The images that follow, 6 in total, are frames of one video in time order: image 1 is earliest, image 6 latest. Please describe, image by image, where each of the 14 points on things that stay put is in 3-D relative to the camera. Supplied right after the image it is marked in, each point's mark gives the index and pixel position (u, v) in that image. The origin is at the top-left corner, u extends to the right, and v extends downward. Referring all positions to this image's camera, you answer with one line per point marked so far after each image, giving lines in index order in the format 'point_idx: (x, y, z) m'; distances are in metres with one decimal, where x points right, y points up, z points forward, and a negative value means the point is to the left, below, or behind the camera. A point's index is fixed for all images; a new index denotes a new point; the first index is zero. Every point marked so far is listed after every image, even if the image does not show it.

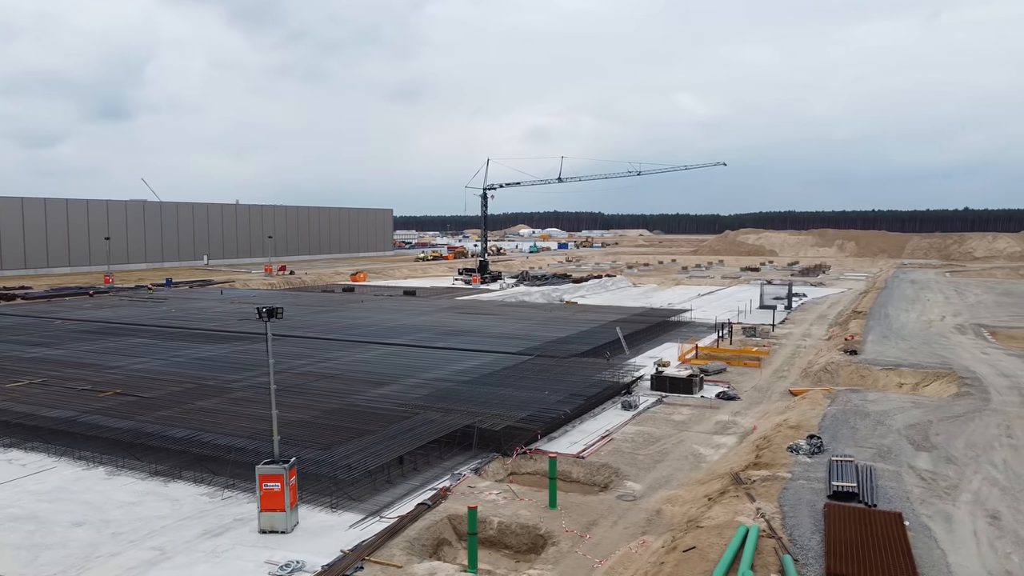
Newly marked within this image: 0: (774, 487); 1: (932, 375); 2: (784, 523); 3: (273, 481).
0: (+3.6, -2.7, +9.4) m
1: (+11.3, -2.3, +18.3) m
2: (+3.2, -2.8, +8.0) m
3: (-3.1, -2.5, +8.8) m
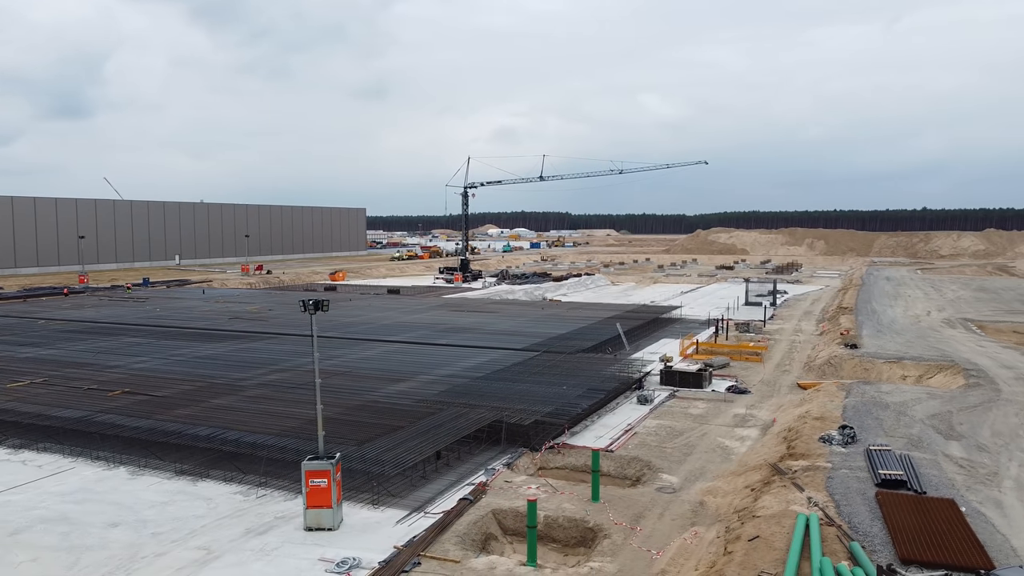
0: (+4.3, -2.6, +9.5) m
1: (+11.6, -2.2, +18.6) m
2: (+3.9, -2.7, +8.1) m
3: (-2.4, -2.4, +8.6) m
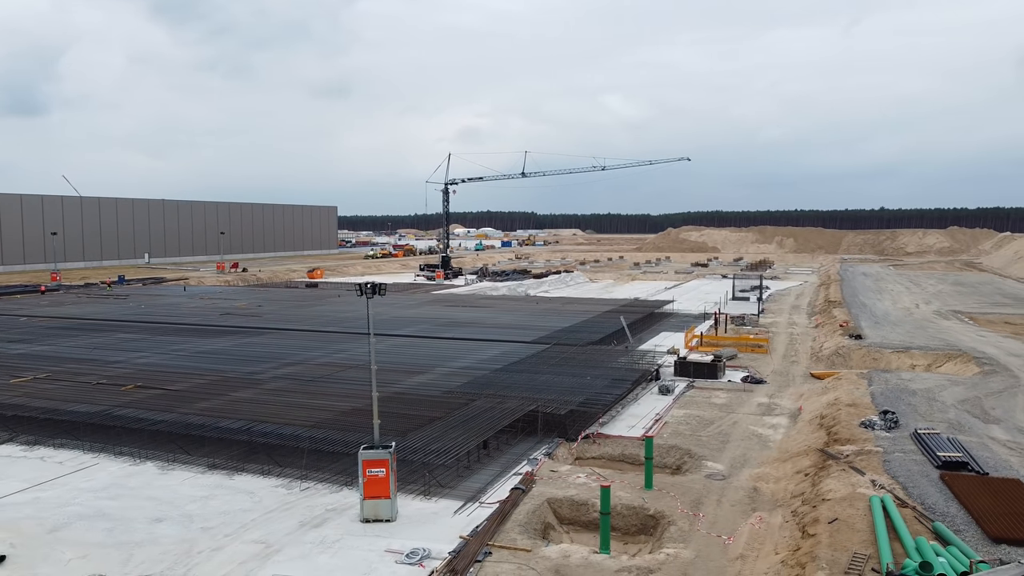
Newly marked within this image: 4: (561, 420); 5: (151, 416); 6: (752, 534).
0: (+5.0, -2.4, +9.4) m
1: (+12.0, -1.9, +18.9) m
2: (+4.7, -2.4, +8.0) m
3: (-1.7, -2.2, +8.4) m
4: (+0.9, -2.4, +12.3) m
5: (-6.5, -2.3, +12.2) m
6: (+2.8, -2.9, +8.0) m
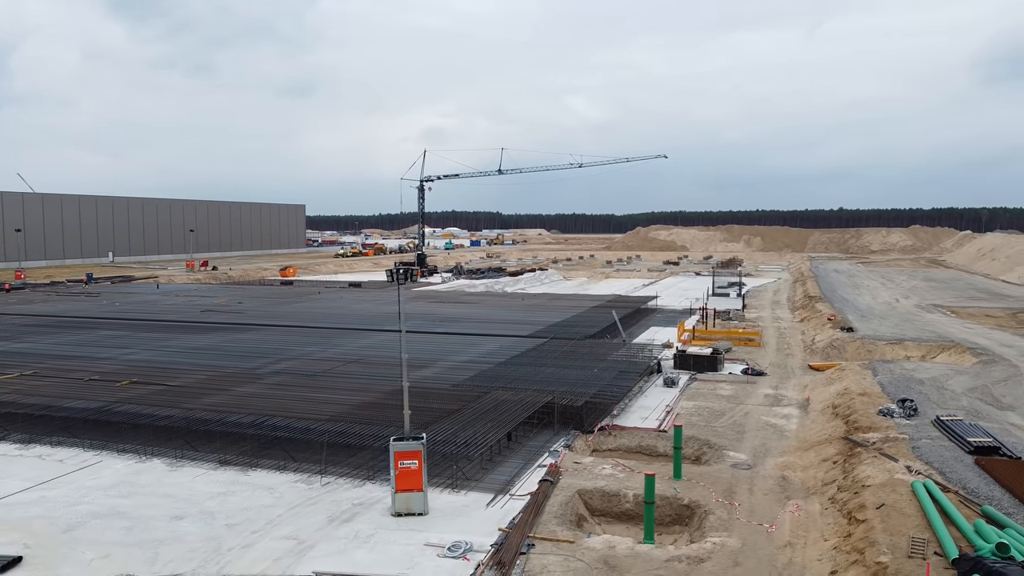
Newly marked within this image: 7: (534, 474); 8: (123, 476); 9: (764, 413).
0: (+5.4, -2.2, +9.5) m
1: (+12.0, -1.7, +19.1) m
2: (+5.2, -2.2, +8.0) m
3: (-1.2, -2.0, +8.1) m
4: (+1.2, -2.2, +12.1) m
5: (-6.2, -2.1, +11.7) m
6: (+3.3, -2.7, +7.9) m
7: (+0.3, -2.7, +9.7) m
8: (-5.6, -2.7, +9.8) m
9: (+5.1, -2.5, +13.6) m
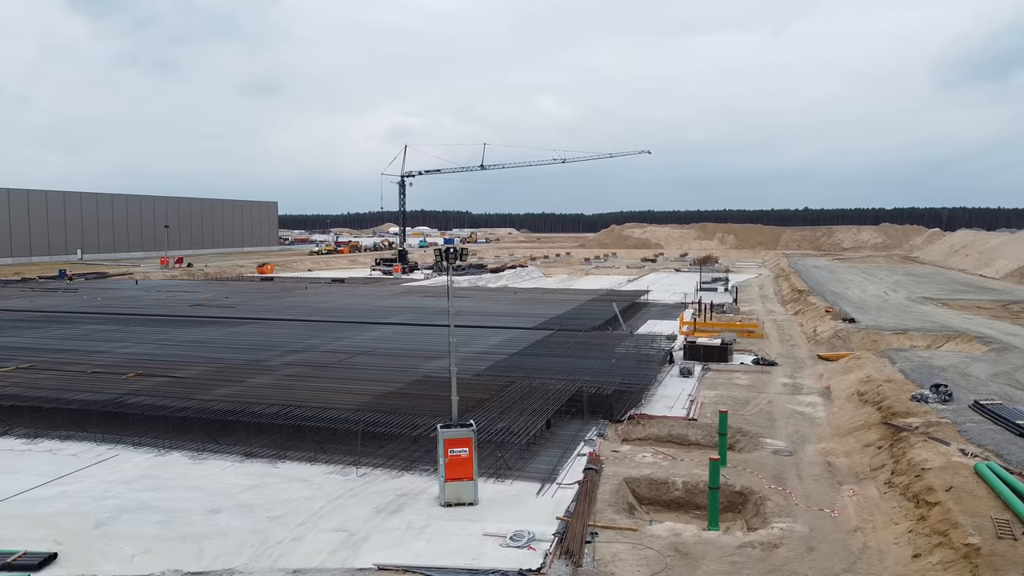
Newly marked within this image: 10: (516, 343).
0: (+6.0, -2.0, +9.4) m
1: (+12.2, -1.4, +19.3) m
2: (+5.8, -2.0, +7.9) m
3: (-0.6, -1.8, +7.8) m
4: (+1.6, -2.0, +11.9) m
5: (-5.7, -1.9, +11.2) m
6: (+3.9, -2.5, +7.8) m
7: (+0.9, -2.4, +9.4) m
8: (-5.0, -2.5, +9.3) m
9: (+5.5, -2.3, +13.5) m
10: (+0.1, -1.5, +17.8) m
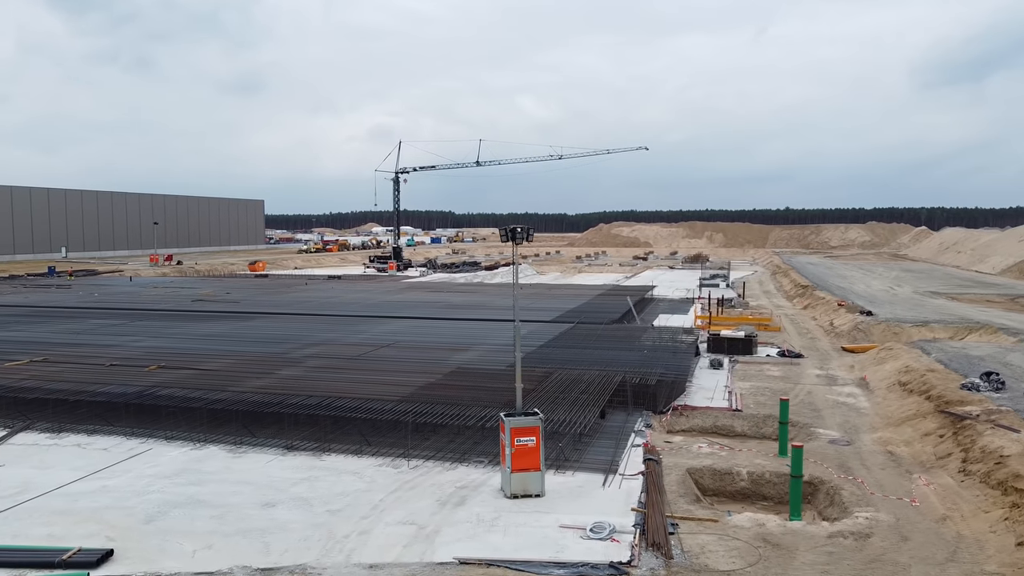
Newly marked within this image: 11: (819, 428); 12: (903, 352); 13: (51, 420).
0: (+6.7, -1.7, +9.1) m
1: (+12.8, -1.1, +19.1) m
2: (+6.5, -1.8, +7.7) m
3: (+0.2, -1.6, +7.5) m
4: (+2.3, -1.8, +11.6) m
5: (-5.0, -1.7, +10.8) m
6: (+4.7, -2.3, +7.5) m
7: (+1.6, -2.2, +9.1) m
8: (-4.3, -2.3, +8.9) m
9: (+6.1, -2.0, +13.2) m
10: (+0.7, -1.2, +17.5) m
11: (+4.8, -2.2, +10.7) m
12: (+8.5, -1.4, +14.8) m
13: (-7.2, -2.1, +10.6) m
